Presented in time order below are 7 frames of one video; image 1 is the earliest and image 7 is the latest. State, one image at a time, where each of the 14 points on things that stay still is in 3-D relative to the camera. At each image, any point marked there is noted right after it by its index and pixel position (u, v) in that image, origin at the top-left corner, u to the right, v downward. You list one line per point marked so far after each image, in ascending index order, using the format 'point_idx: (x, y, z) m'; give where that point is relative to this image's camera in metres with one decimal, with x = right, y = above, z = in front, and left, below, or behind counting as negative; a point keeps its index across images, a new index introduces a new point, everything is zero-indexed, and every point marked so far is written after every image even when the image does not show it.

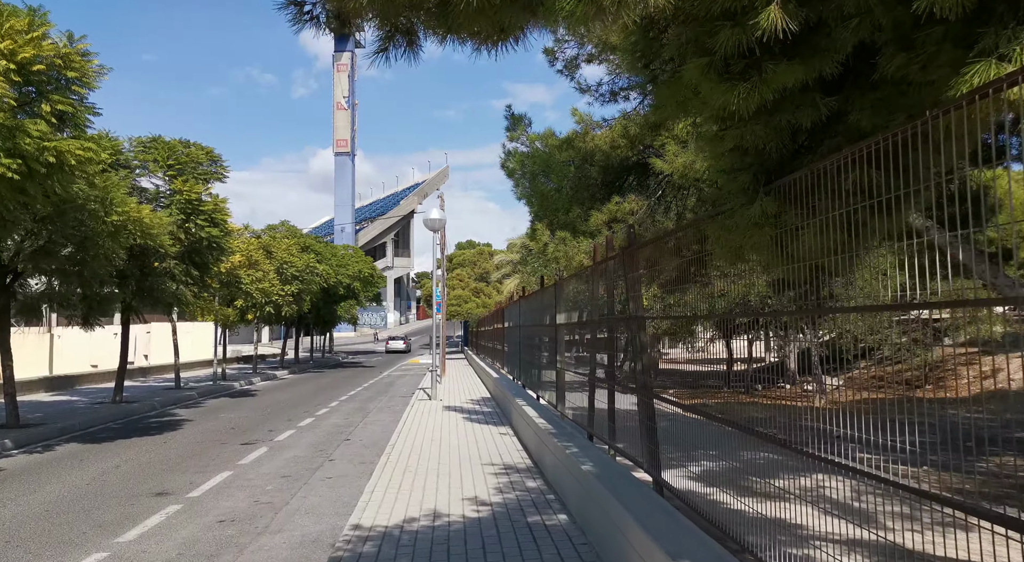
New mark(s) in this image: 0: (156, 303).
0: (-9.6, -0.6, +17.7) m
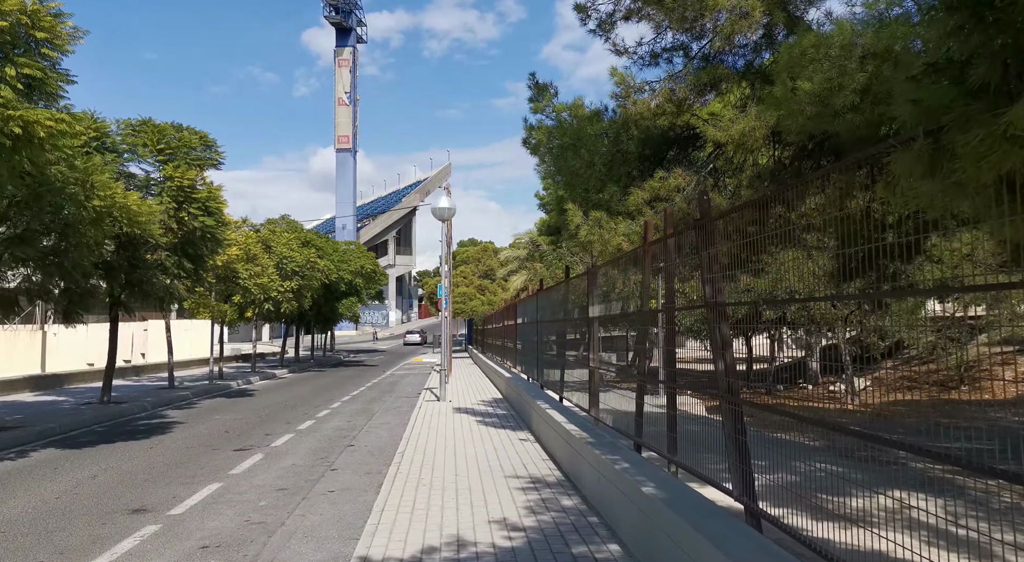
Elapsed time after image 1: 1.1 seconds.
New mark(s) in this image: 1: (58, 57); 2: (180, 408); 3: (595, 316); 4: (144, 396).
0: (-9.3, -0.4, +16.6) m
1: (-6.6, +3.2, +9.5) m
2: (-8.8, -3.4, +17.4) m
3: (+1.1, -0.5, +8.6) m
4: (-10.5, -3.3, +18.8) m
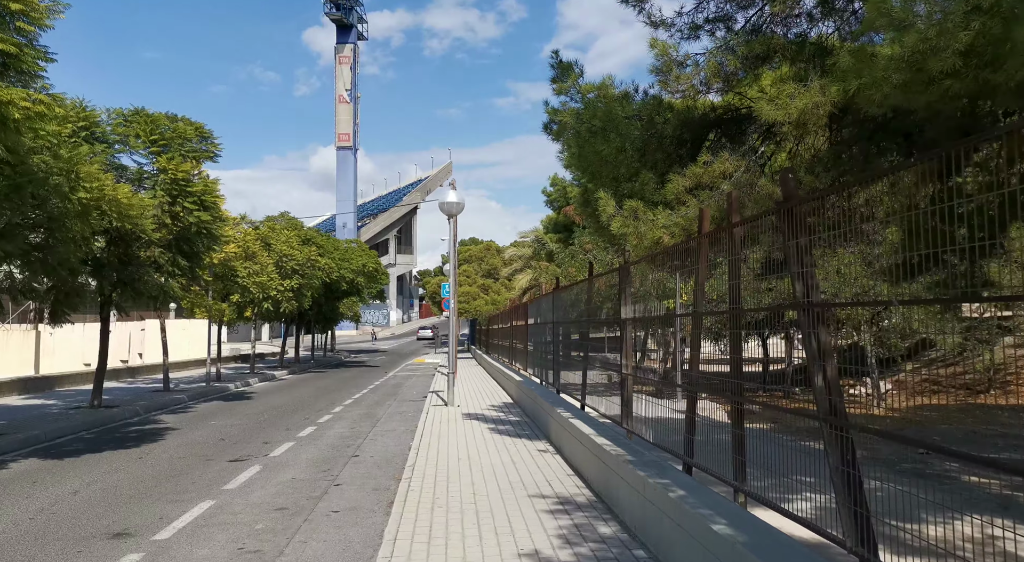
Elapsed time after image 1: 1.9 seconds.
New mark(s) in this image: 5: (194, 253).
0: (-9.0, -0.4, +15.7) m
1: (-6.3, +3.3, +8.6) m
2: (-8.5, -3.3, +16.5) m
3: (+1.4, -0.4, +7.8) m
4: (-10.3, -3.2, +18.0) m
5: (-8.2, +0.7, +16.8) m
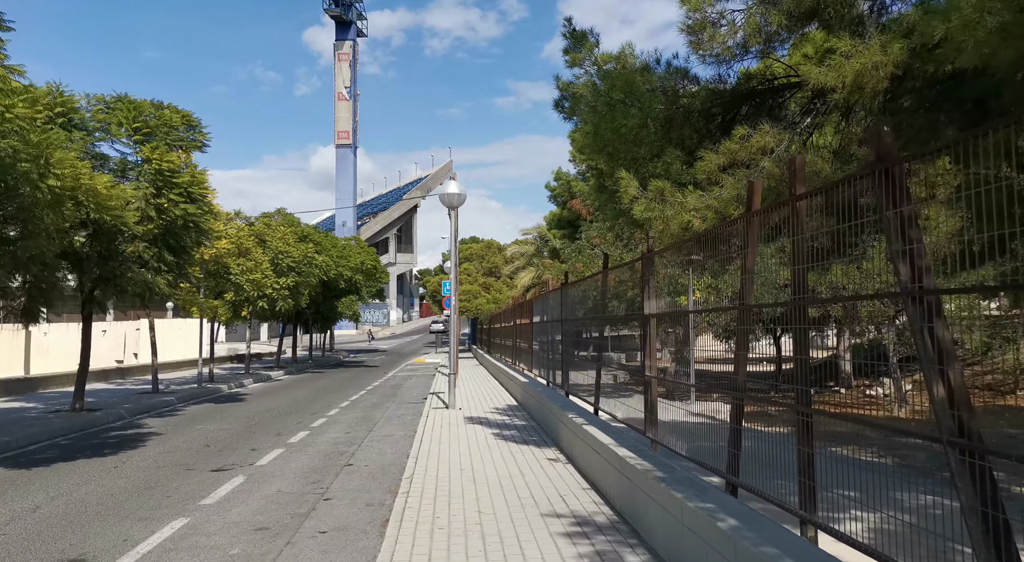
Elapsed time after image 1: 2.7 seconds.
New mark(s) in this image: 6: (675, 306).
0: (-8.9, -0.3, +14.9) m
1: (-6.2, +3.4, +7.8) m
2: (-8.4, -3.2, +15.7) m
3: (+1.5, -0.3, +7.0) m
4: (-10.2, -3.2, +17.2) m
5: (-8.1, +0.8, +16.0) m
6: (+1.6, -0.3, +6.3) m
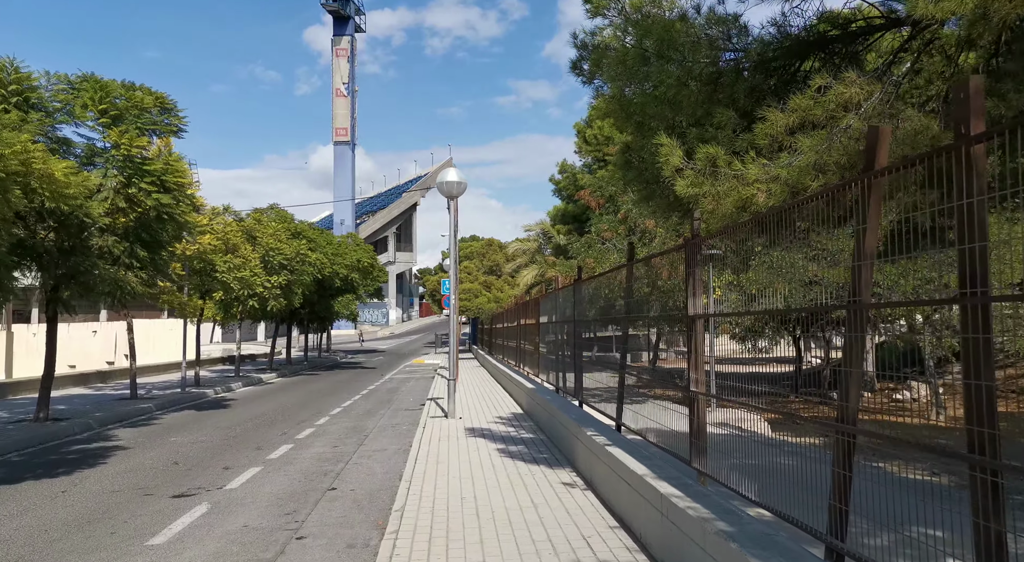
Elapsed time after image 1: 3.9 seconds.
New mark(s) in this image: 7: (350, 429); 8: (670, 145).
0: (-8.8, -0.2, +13.6) m
1: (-6.1, +3.4, +6.5) m
2: (-8.3, -3.2, +14.4) m
3: (+1.6, -0.3, +5.7) m
4: (-10.1, -3.1, +15.8) m
5: (-8.0, +0.9, +14.7) m
6: (+1.7, -0.2, +5.0) m
7: (-3.4, -3.1, +13.7) m
8: (+1.7, +1.5, +7.0) m
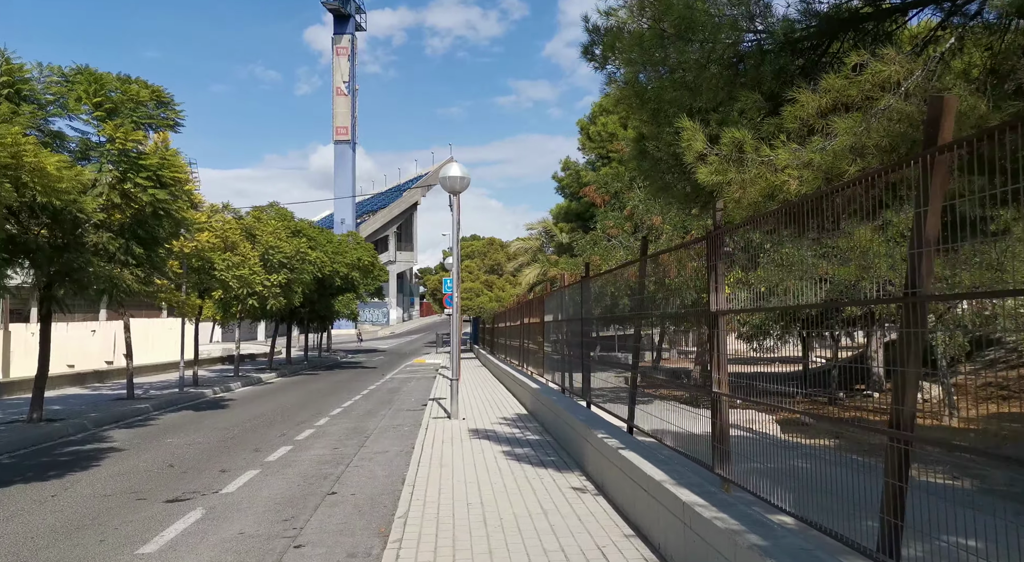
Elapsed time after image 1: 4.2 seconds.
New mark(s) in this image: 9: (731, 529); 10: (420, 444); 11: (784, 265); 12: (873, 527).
0: (-8.7, -0.2, +13.3) m
1: (-6.0, +3.5, +6.2) m
2: (-8.2, -3.1, +14.1) m
3: (+1.7, -0.2, +5.3) m
4: (-10.0, -3.1, +15.5) m
5: (-7.9, +0.9, +14.4) m
6: (+1.8, -0.2, +4.7) m
7: (-3.3, -3.0, +13.3) m
8: (+1.8, +1.5, +6.7) m
9: (+1.3, -1.5, +4.1) m
10: (-1.5, -2.7, +10.9) m
11: (+1.8, +0.1, +4.4) m
12: (+1.8, -1.3, +3.4) m
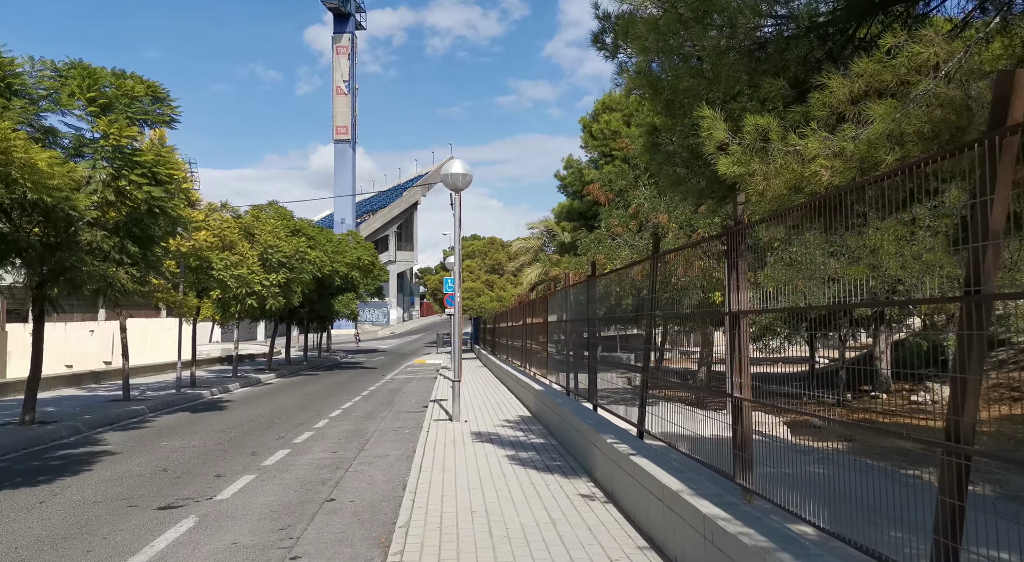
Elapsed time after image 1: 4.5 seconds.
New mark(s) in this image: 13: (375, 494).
0: (-8.6, -0.2, +13.0) m
1: (-5.9, +3.5, +5.9) m
2: (-8.1, -3.1, +13.8) m
3: (+1.8, -0.2, +5.1) m
4: (-9.9, -3.0, +15.2) m
5: (-7.8, +0.9, +14.1) m
6: (+1.8, -0.1, +4.4) m
7: (-3.2, -3.0, +13.0) m
8: (+1.9, +1.5, +6.4) m
9: (+1.4, -1.5, +3.8) m
10: (-1.5, -2.7, +10.6) m
11: (+1.9, +0.1, +4.1) m
12: (+1.9, -1.2, +3.1) m
13: (-1.7, -2.6, +8.1) m
